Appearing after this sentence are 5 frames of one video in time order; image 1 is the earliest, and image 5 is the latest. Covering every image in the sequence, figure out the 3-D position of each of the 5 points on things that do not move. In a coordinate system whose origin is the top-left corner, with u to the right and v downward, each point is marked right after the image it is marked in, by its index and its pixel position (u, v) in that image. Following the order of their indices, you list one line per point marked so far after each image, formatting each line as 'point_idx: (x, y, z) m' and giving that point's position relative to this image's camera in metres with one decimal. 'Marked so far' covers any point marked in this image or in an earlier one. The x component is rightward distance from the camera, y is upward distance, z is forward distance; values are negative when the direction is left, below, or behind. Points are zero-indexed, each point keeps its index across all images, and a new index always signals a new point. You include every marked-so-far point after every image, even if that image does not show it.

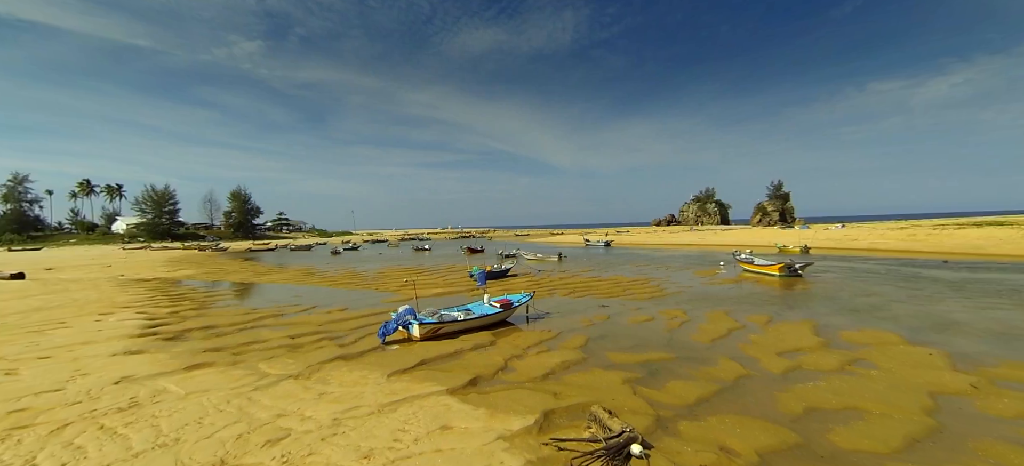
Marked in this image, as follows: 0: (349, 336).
0: (-5.0, -3.2, +12.5) m
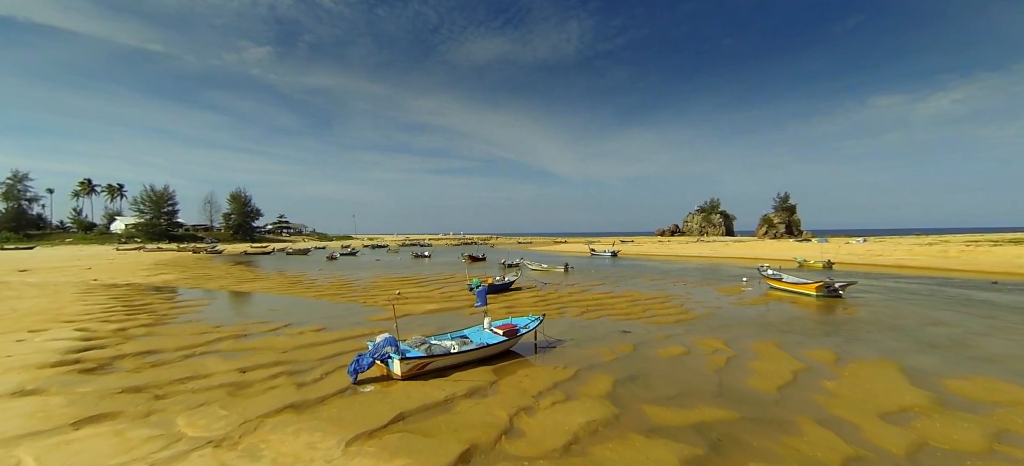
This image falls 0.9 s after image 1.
0: (-4.8, -3.4, +10.1) m
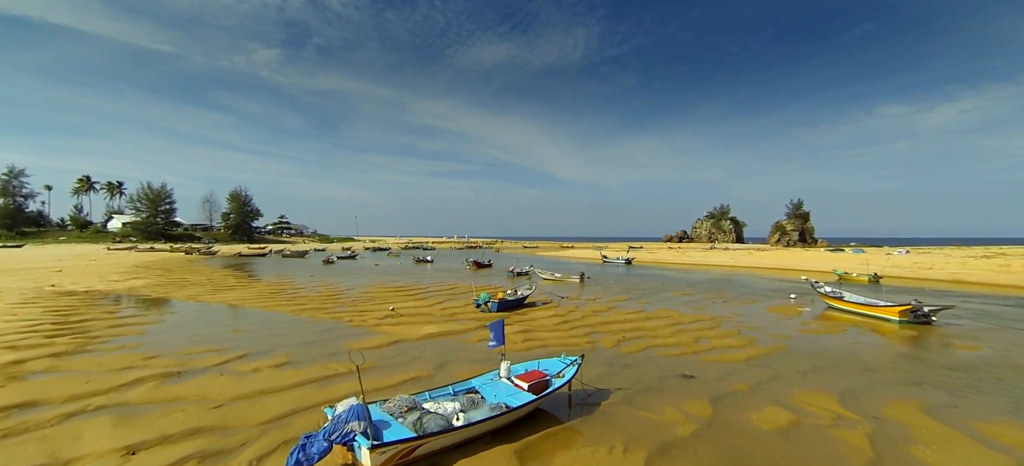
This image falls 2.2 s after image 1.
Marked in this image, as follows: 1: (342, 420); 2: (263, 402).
0: (-4.3, -3.5, +6.6) m
1: (-2.5, -2.7, +6.0) m
2: (-5.3, -3.5, +8.7) m
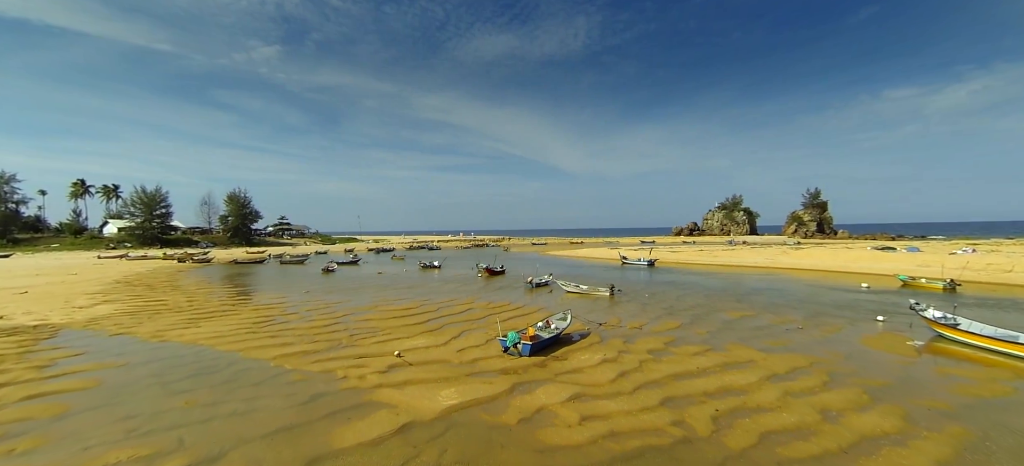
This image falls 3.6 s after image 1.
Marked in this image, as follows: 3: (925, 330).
0: (-3.0, -4.6, +2.6) m
1: (-1.3, -3.9, +2.0) m
2: (-4.0, -4.7, +4.7) m
3: (+17.9, -4.2, +17.9) m
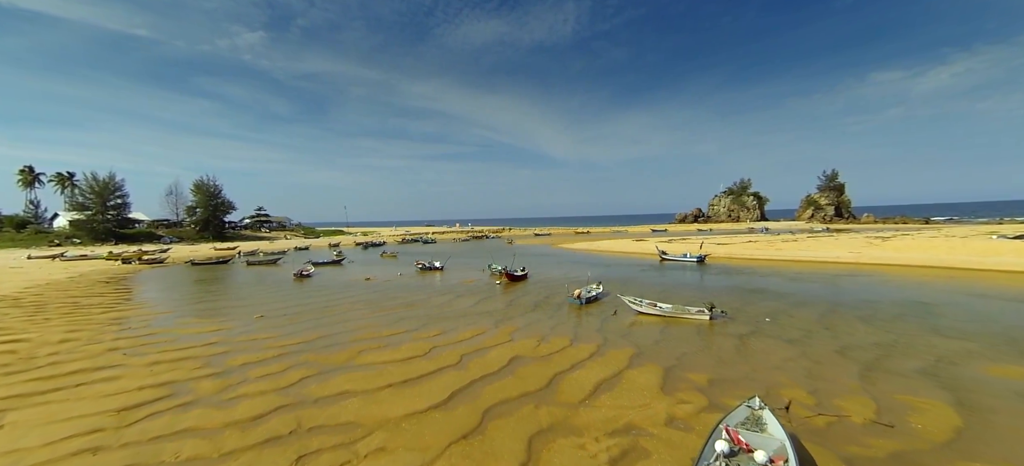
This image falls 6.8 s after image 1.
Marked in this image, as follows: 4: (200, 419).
0: (+0.1, -5.2, -7.6) m
1: (+1.9, -4.5, -8.1) m
2: (-0.9, -5.2, -5.4) m
3: (+20.7, -4.2, +8.1) m
4: (-8.4, -4.9, +11.0) m
